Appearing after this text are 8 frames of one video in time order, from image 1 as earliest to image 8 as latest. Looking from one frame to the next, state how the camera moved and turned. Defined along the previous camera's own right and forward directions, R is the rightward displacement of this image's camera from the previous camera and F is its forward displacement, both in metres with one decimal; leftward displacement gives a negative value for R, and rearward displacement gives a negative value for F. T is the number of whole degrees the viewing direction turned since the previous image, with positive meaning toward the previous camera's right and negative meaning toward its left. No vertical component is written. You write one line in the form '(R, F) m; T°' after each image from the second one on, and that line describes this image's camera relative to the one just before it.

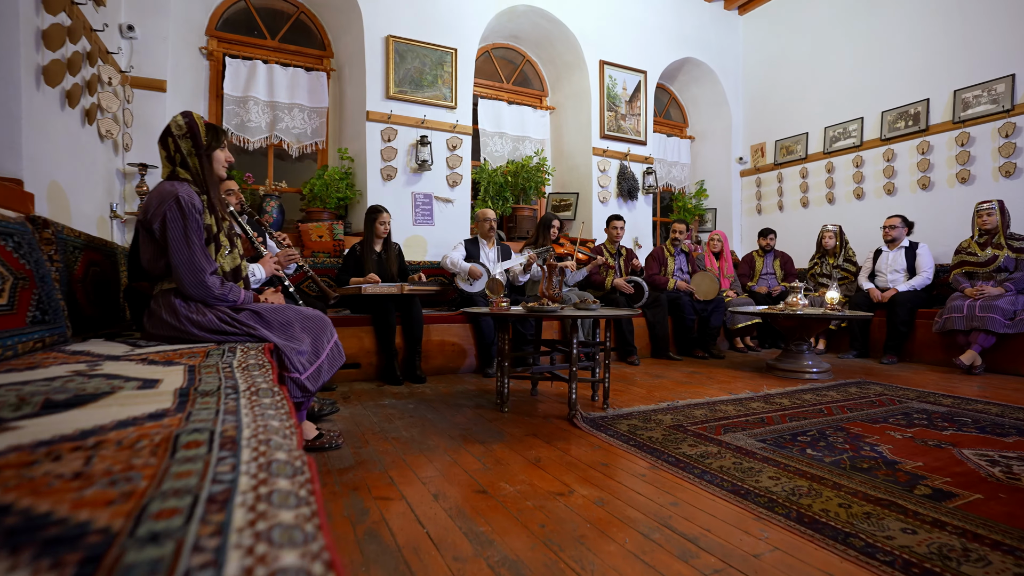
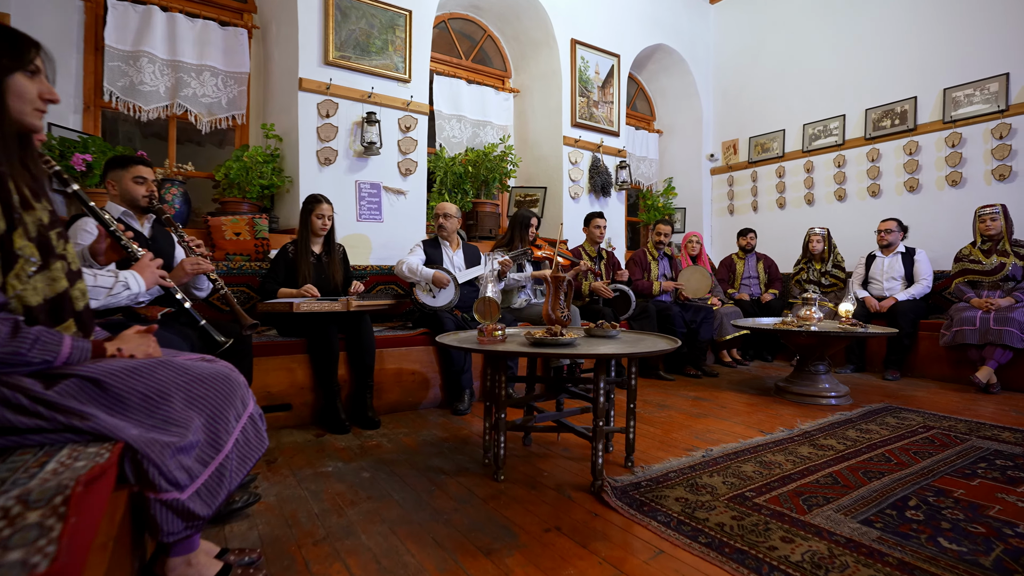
(-0.3, +0.9) m; +7°
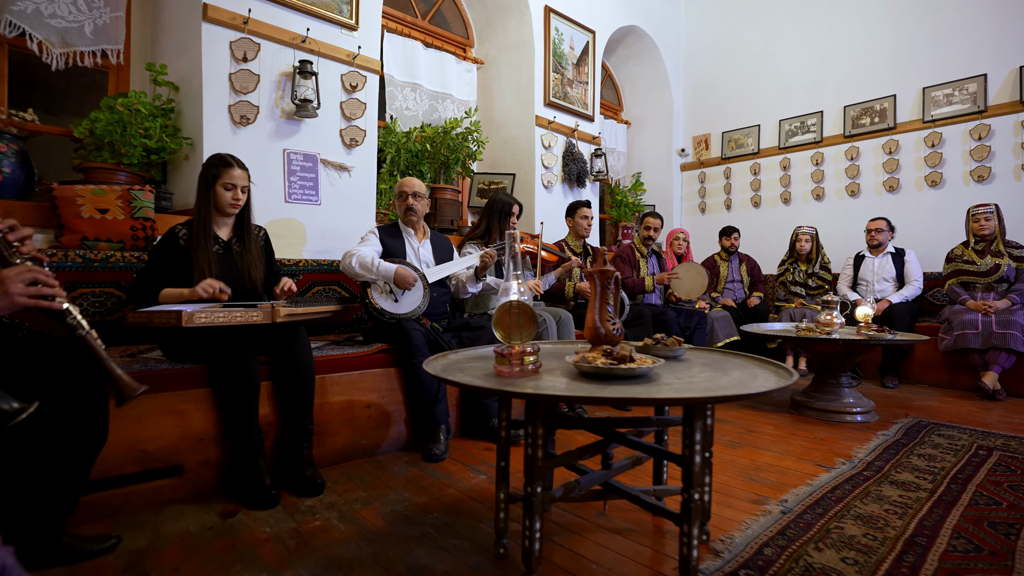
(-0.3, +0.9) m; +8°
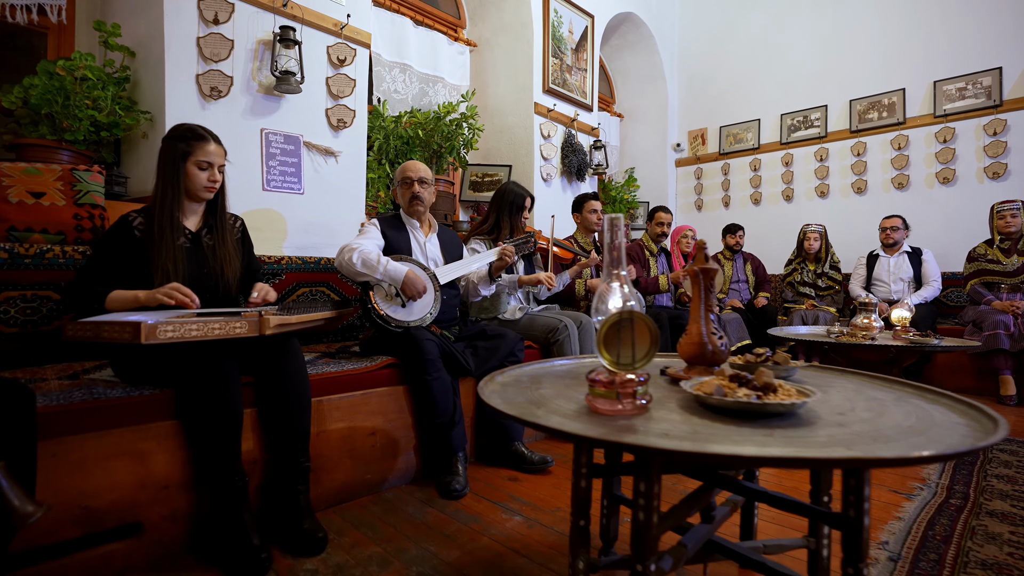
(-0.3, +0.4) m; +3°
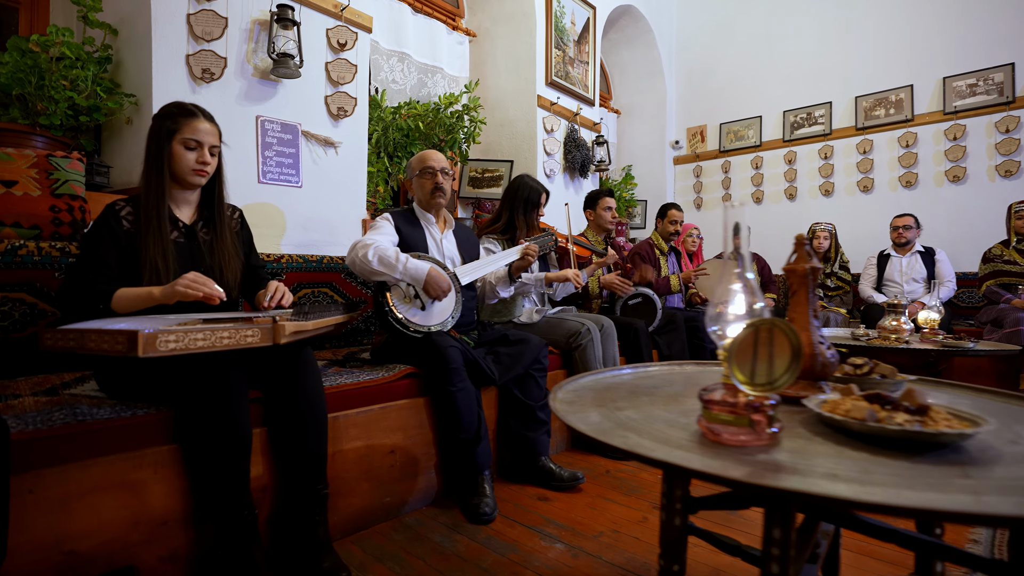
(-0.2, +0.2) m; +2°
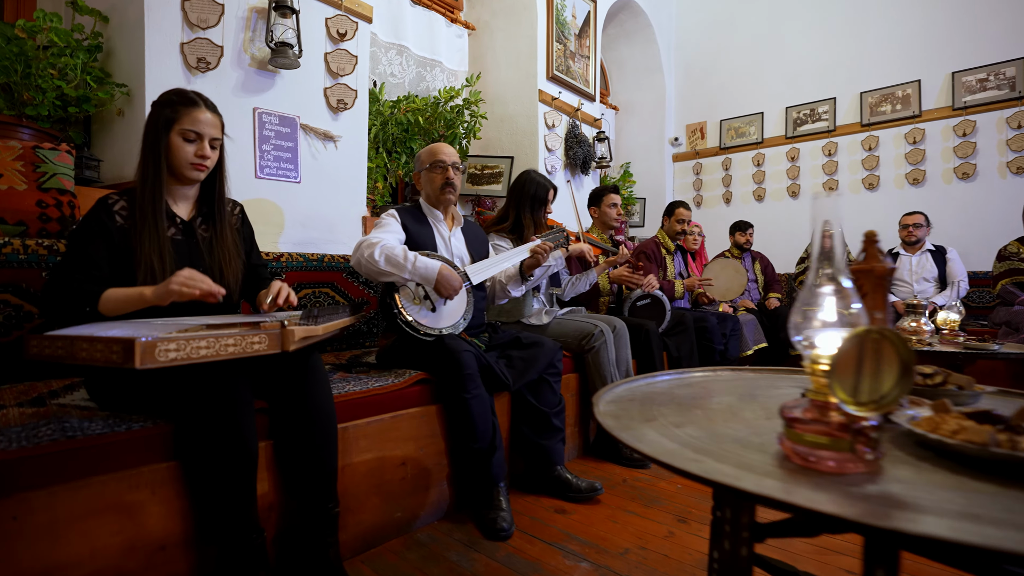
(-0.1, +0.1) m; +1°
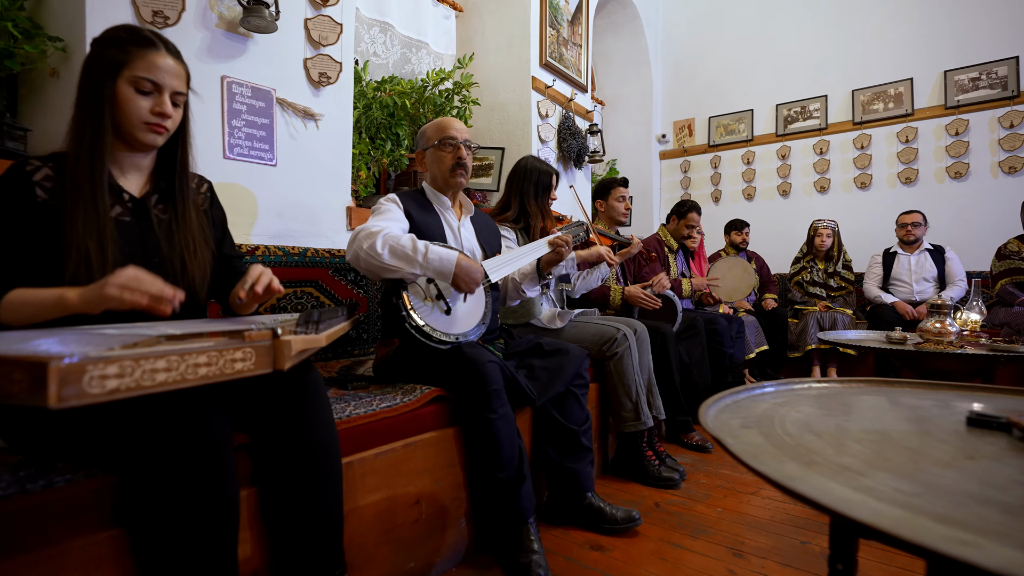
(-0.2, +0.3) m; +4°
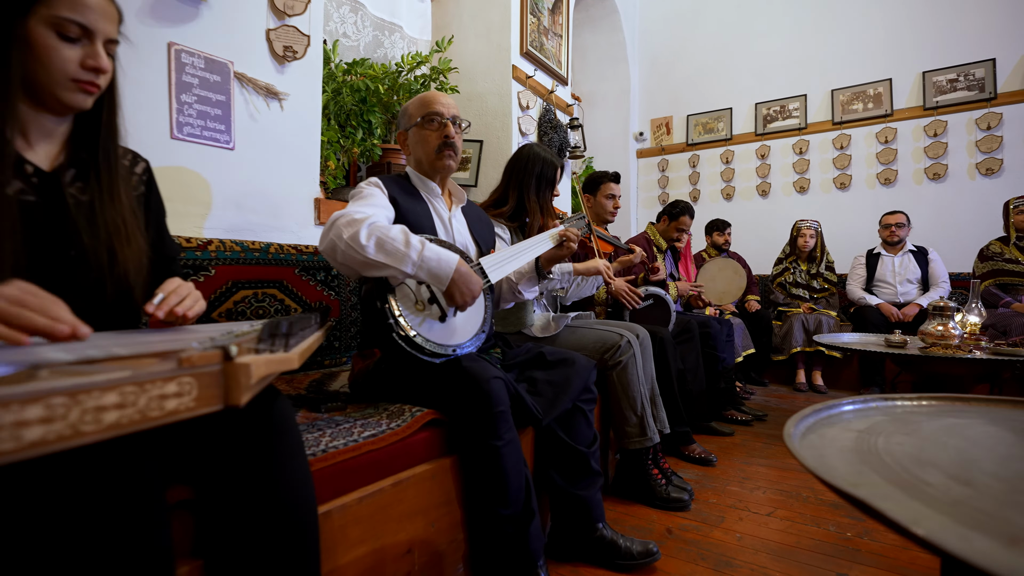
(-0.1, +0.2) m; +4°
